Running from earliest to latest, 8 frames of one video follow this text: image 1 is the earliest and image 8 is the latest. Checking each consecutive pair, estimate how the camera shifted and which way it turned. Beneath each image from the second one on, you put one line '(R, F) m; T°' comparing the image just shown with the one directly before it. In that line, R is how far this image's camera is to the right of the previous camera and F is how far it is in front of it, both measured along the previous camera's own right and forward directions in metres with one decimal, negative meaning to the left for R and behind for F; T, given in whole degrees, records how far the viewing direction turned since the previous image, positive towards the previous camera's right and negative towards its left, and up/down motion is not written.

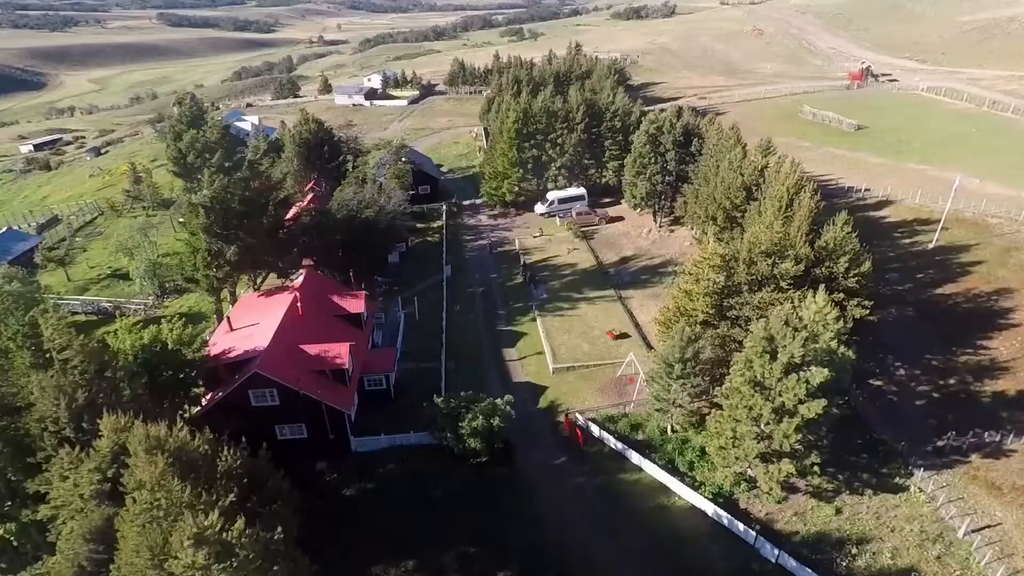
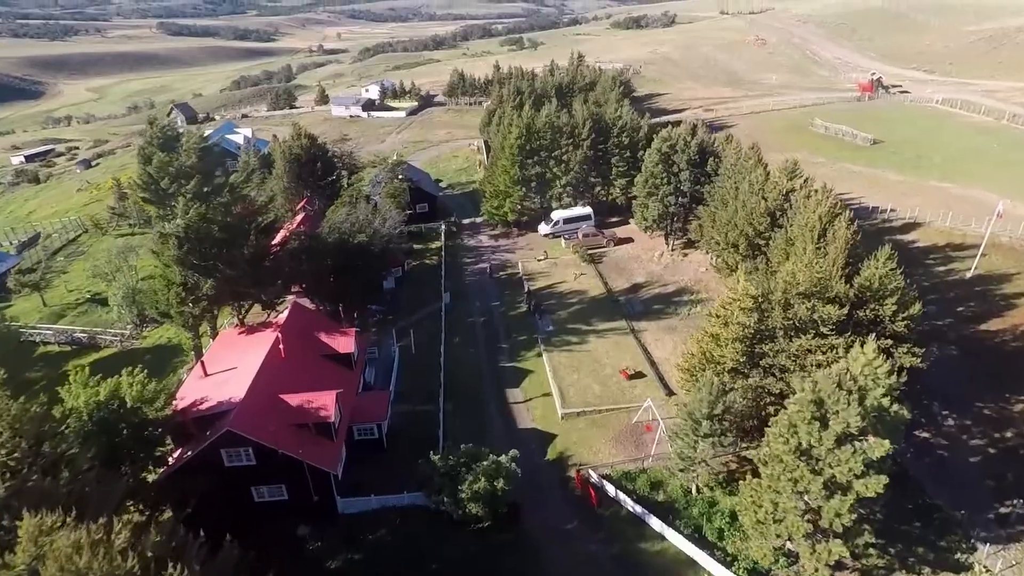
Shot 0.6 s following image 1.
(-0.3, +3.0) m; 0°
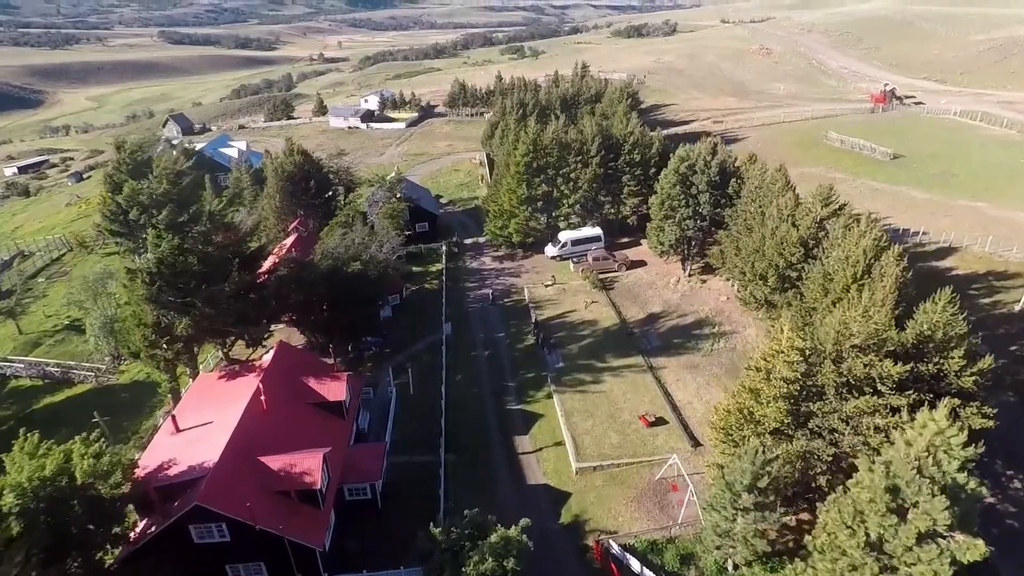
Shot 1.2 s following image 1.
(-0.4, +3.0) m; 0°
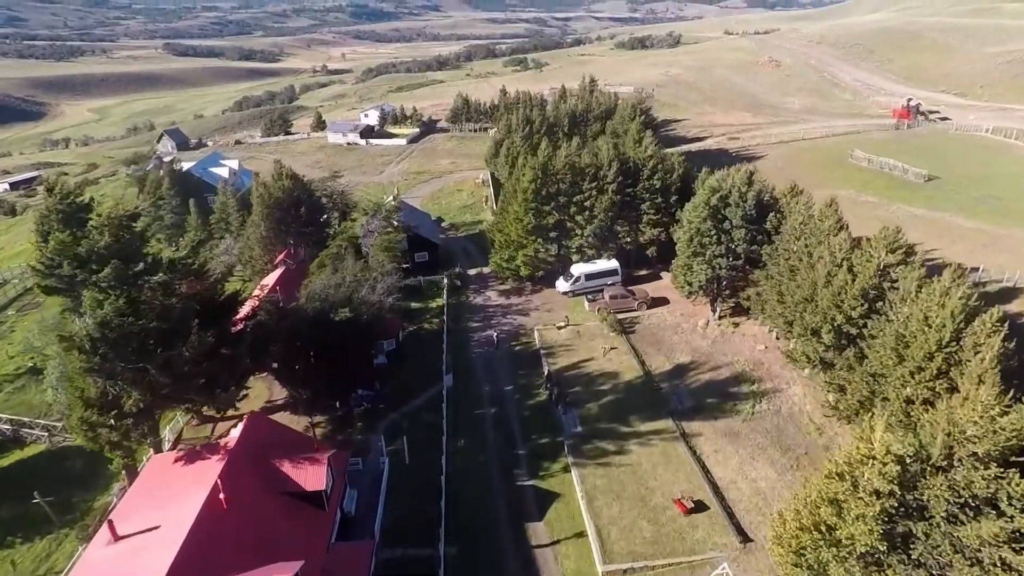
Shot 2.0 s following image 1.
(-0.4, +4.4) m; 0°
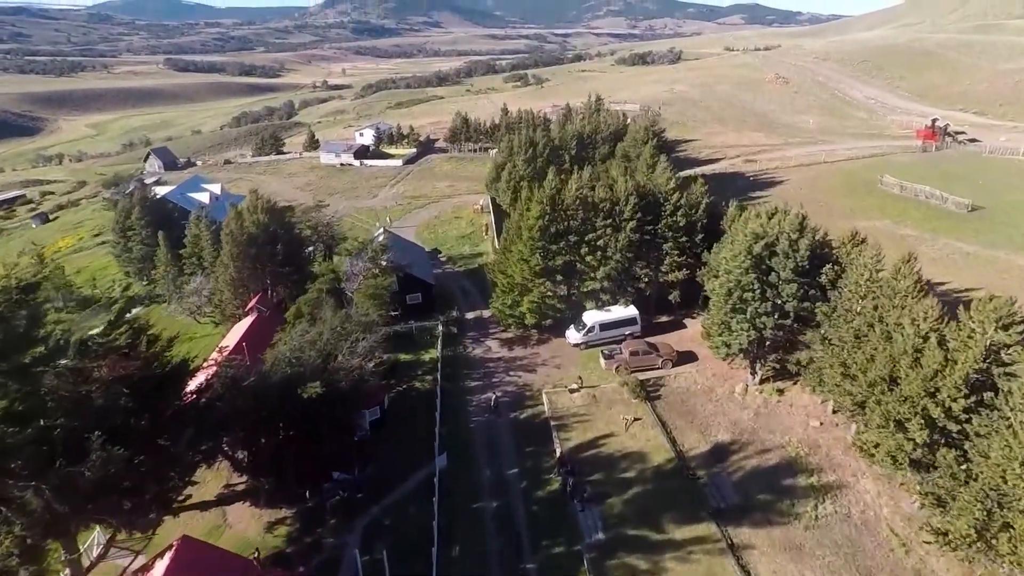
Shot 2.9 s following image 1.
(-0.3, +5.5) m; 0°
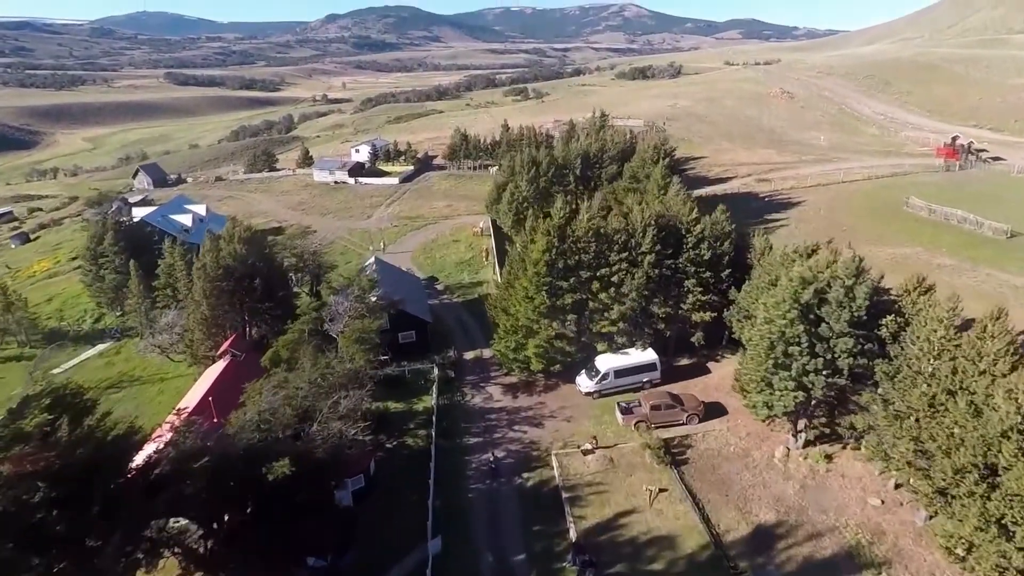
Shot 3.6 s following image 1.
(-0.3, +4.2) m; 0°
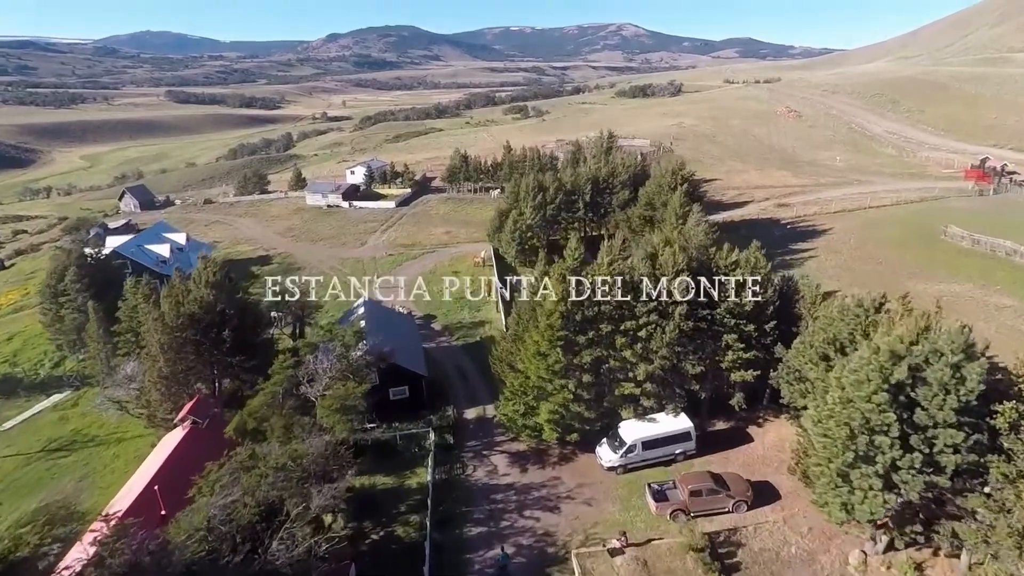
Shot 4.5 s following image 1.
(-0.5, +5.1) m; 0°
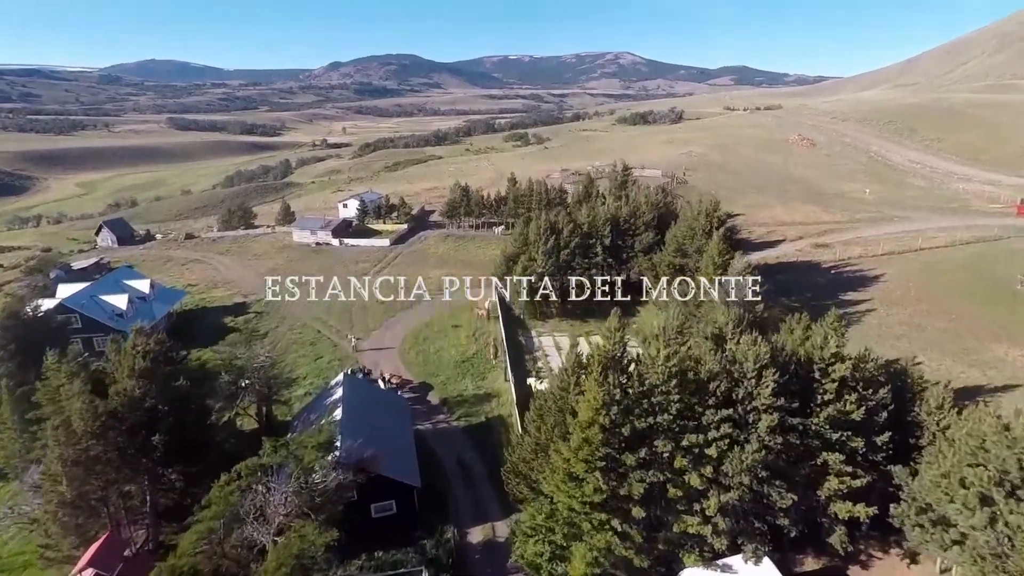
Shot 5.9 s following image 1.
(-0.9, +7.7) m; 0°
